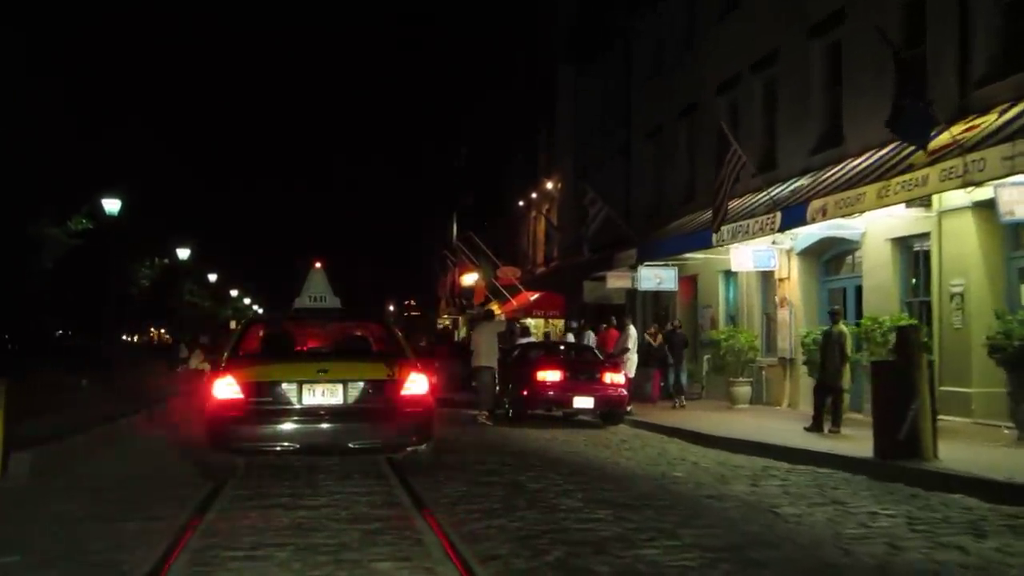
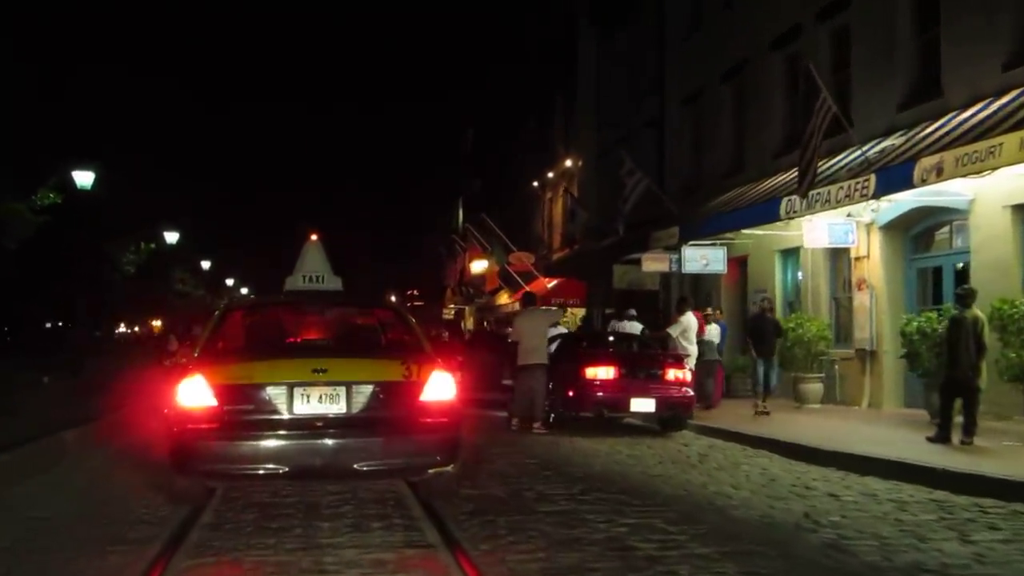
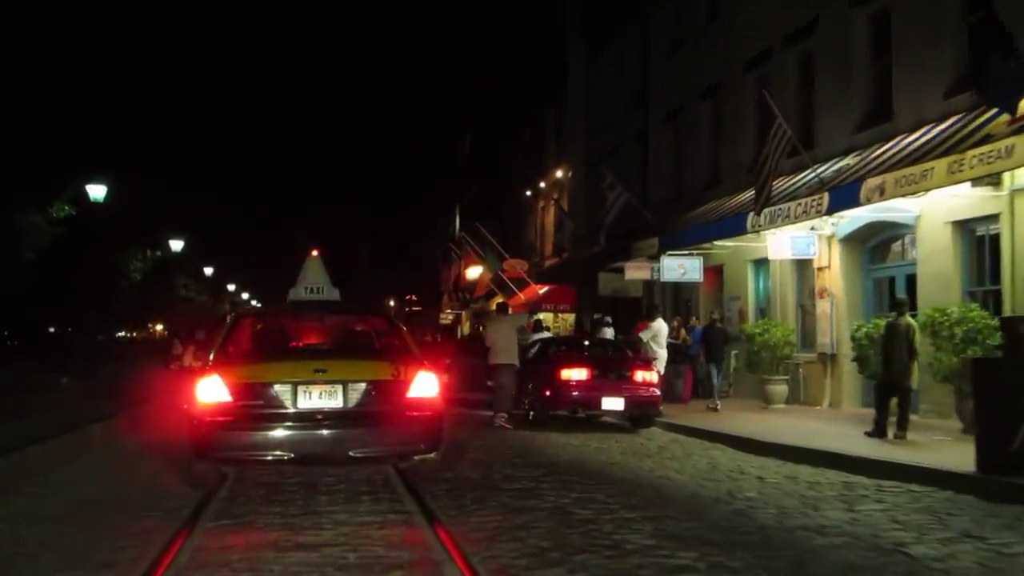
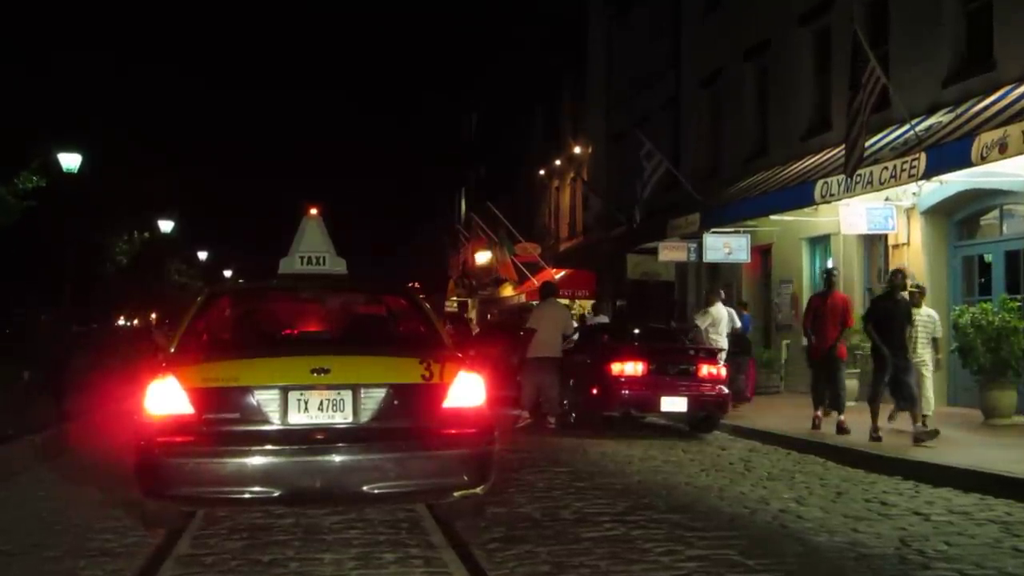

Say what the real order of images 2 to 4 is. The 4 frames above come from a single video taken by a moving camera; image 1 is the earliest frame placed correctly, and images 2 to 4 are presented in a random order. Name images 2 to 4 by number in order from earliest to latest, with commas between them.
3, 2, 4
